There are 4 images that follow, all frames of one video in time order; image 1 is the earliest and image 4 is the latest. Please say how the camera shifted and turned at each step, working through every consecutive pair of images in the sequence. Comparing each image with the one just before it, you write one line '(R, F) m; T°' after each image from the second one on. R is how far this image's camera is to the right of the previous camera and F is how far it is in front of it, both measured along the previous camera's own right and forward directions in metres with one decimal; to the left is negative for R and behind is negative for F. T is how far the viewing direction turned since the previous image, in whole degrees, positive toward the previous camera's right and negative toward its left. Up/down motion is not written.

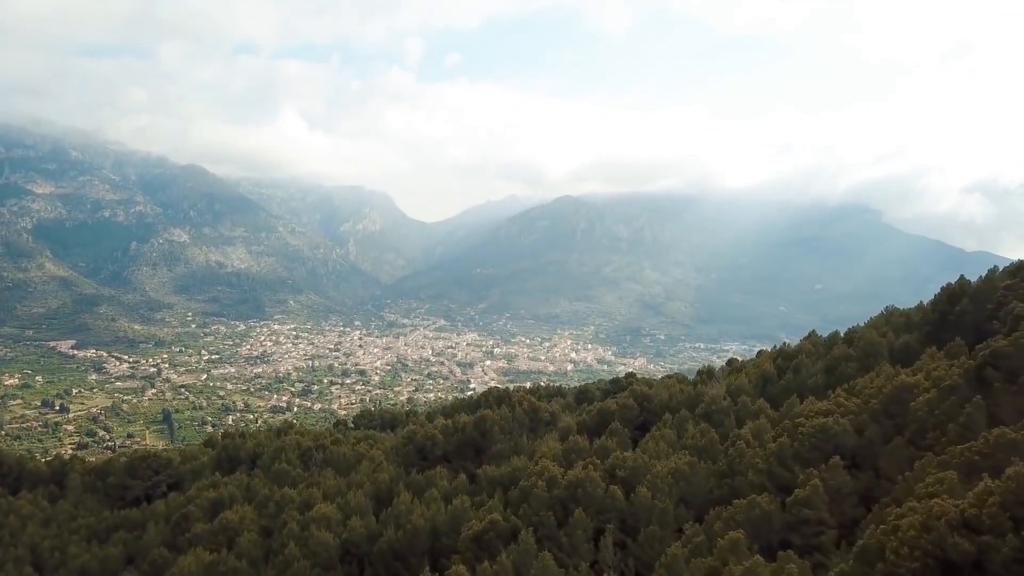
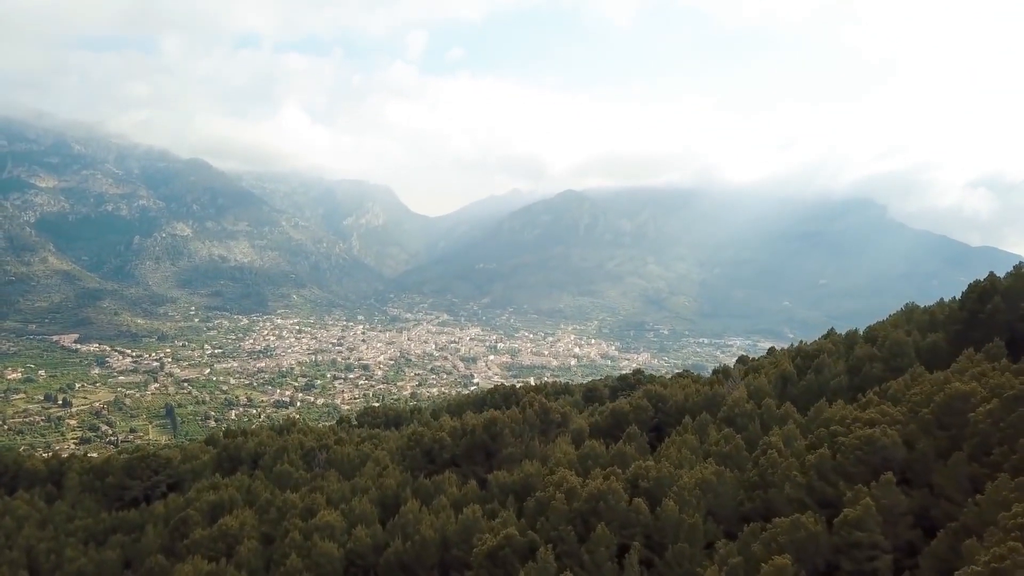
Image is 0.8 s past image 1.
(-0.3, +0.9) m; 0°
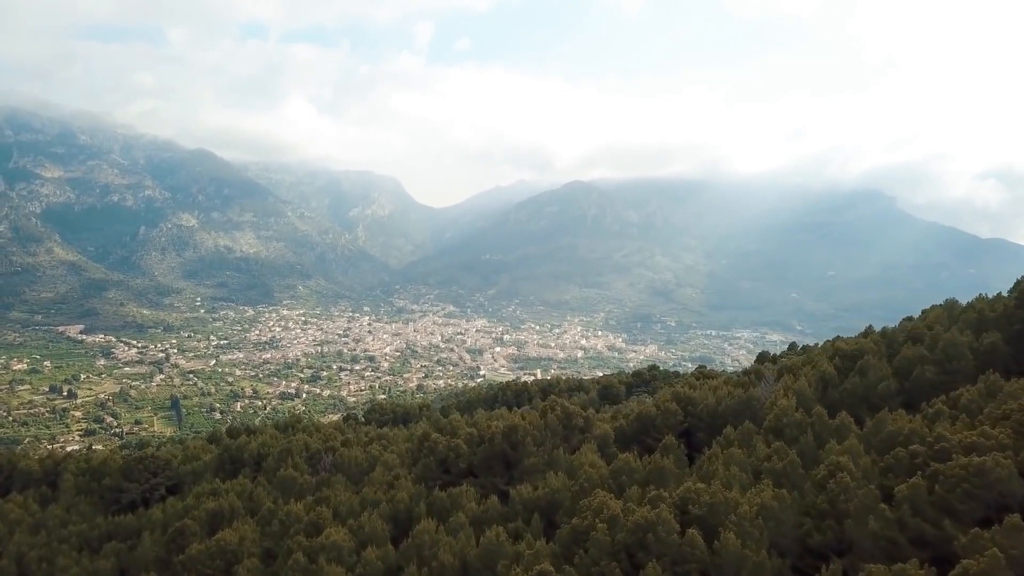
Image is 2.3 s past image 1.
(-0.5, +1.6) m; 0°
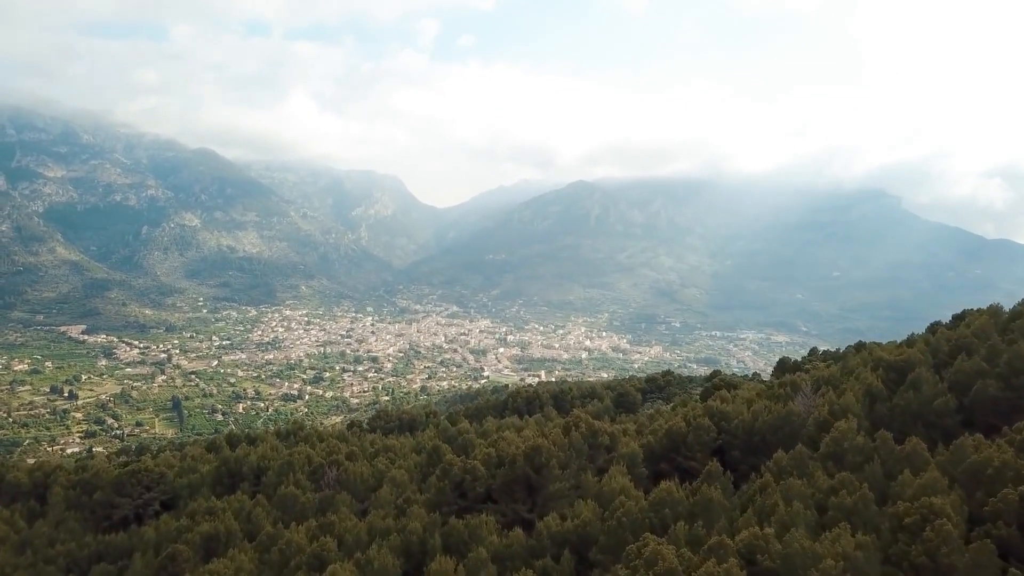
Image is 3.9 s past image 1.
(-0.6, +1.6) m; 0°
